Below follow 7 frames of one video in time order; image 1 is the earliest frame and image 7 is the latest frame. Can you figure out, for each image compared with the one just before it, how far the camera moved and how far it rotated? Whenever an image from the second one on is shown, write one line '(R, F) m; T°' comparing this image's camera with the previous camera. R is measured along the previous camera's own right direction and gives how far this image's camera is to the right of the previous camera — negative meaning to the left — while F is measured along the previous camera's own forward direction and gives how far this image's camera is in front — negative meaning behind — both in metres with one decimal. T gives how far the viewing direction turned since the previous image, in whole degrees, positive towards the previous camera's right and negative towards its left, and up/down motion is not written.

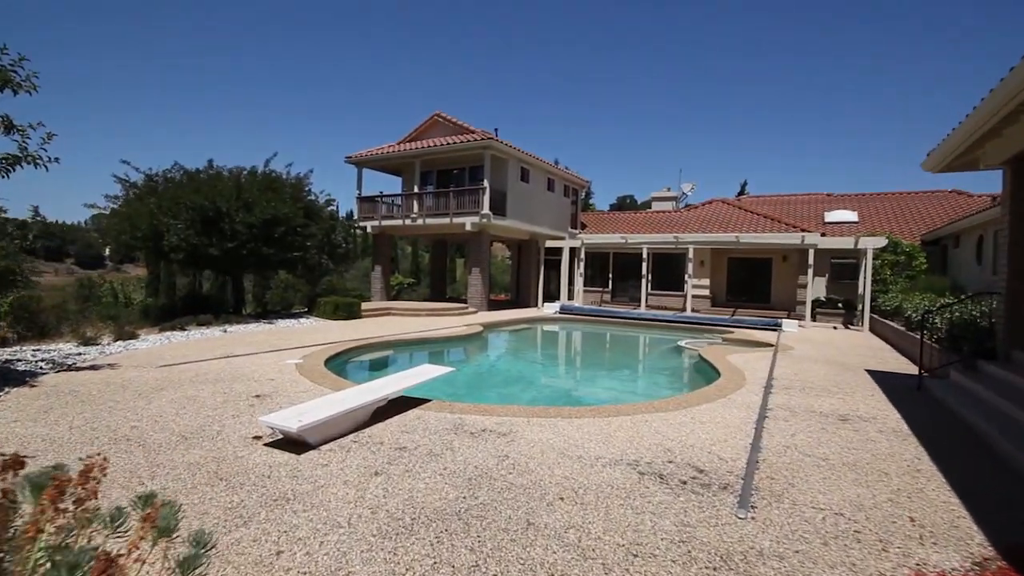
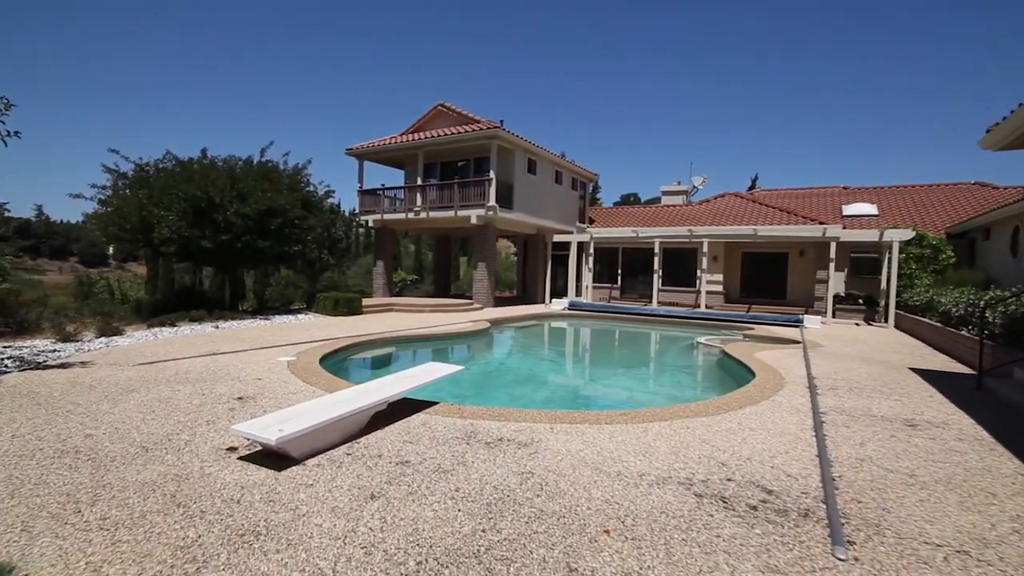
(-0.2, +0.8) m; 0°
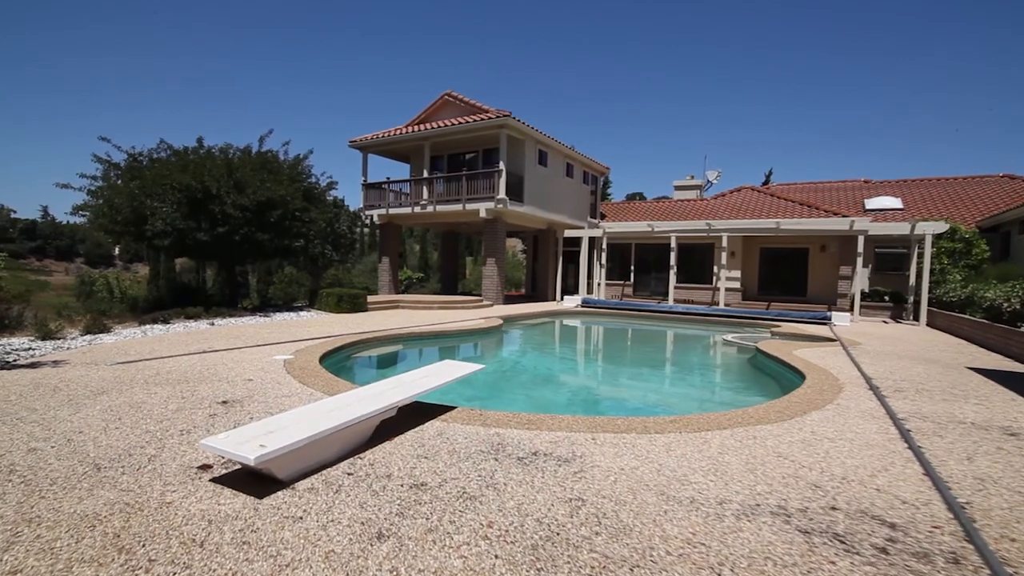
(-0.2, +0.8) m; -1°
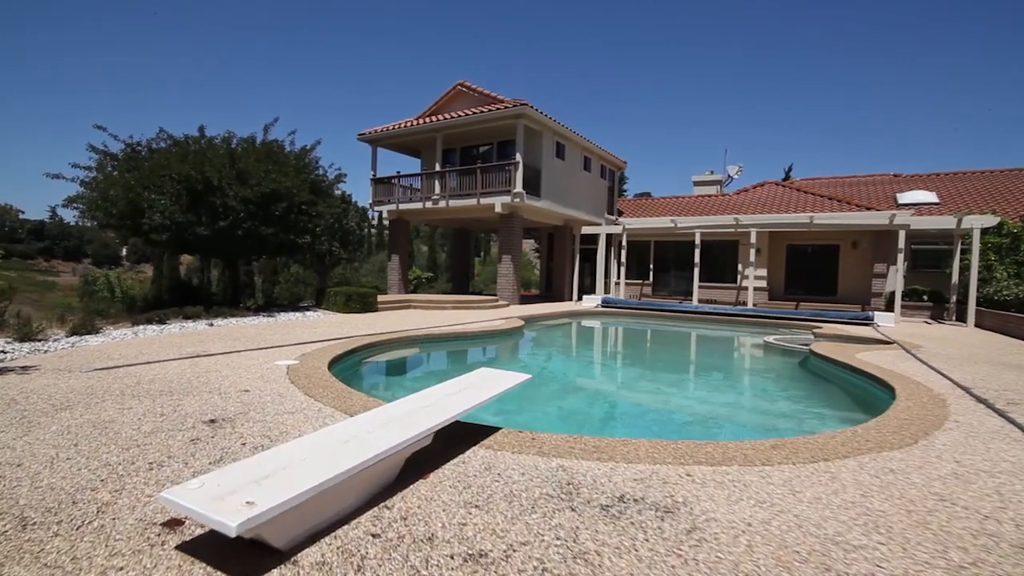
(-0.4, +0.9) m; -1°
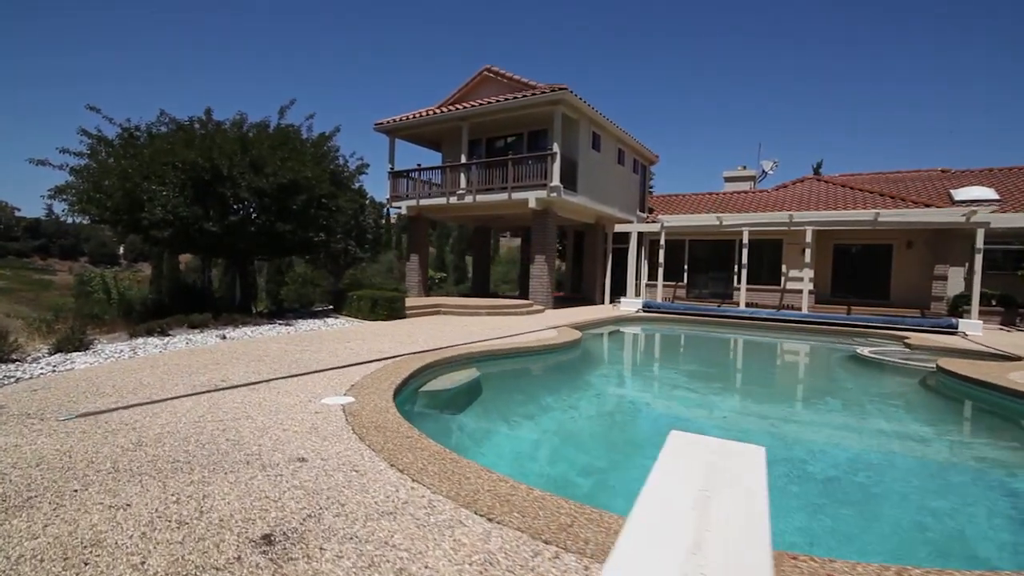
(-1.2, +1.5) m; 0°
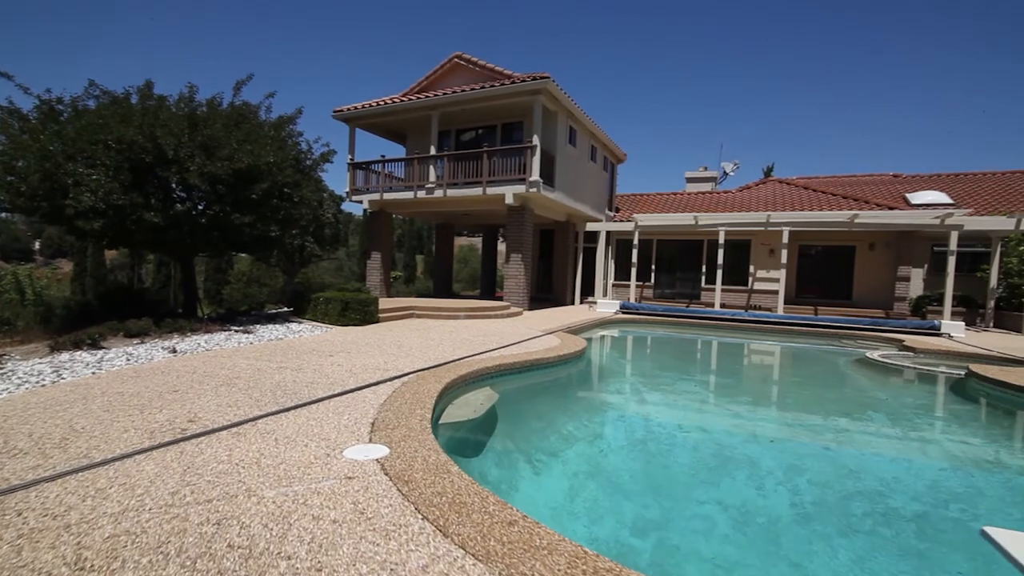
(-0.9, +1.1) m; +6°
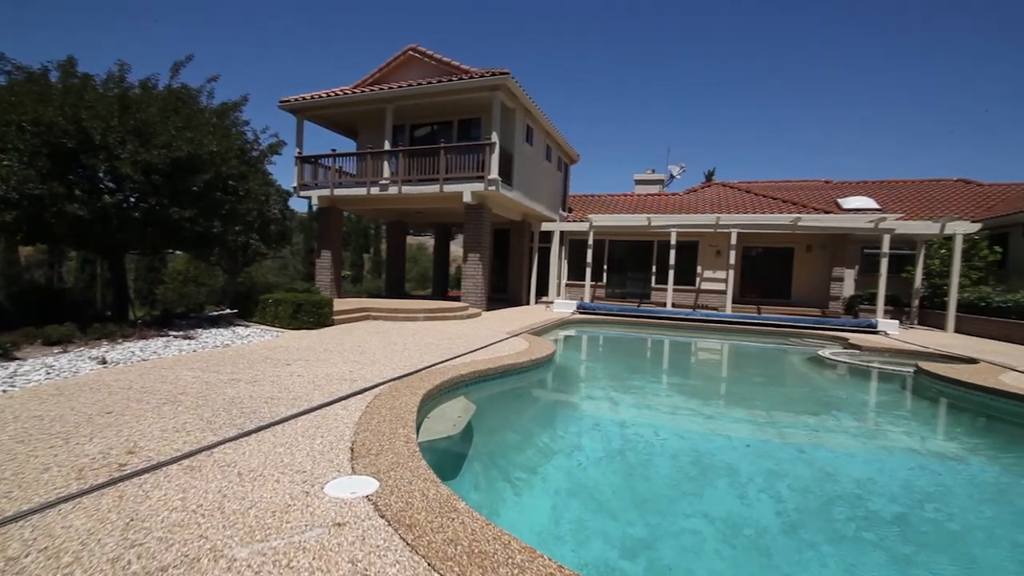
(-0.3, +0.4) m; +6°
